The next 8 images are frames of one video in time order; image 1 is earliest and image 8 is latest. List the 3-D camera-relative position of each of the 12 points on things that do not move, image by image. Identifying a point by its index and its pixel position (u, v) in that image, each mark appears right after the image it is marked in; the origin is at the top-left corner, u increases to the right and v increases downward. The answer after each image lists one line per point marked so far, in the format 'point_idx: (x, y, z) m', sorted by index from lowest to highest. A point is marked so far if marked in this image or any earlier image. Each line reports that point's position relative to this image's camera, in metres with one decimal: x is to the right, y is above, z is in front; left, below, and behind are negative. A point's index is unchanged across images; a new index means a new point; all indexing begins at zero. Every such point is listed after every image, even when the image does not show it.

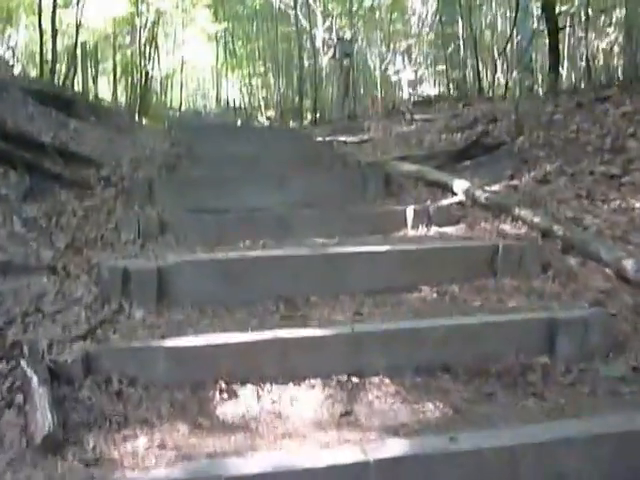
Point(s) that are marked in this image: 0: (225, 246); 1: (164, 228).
0: (-0.4, 0.0, +3.8) m
1: (-0.7, +0.1, +3.9) m
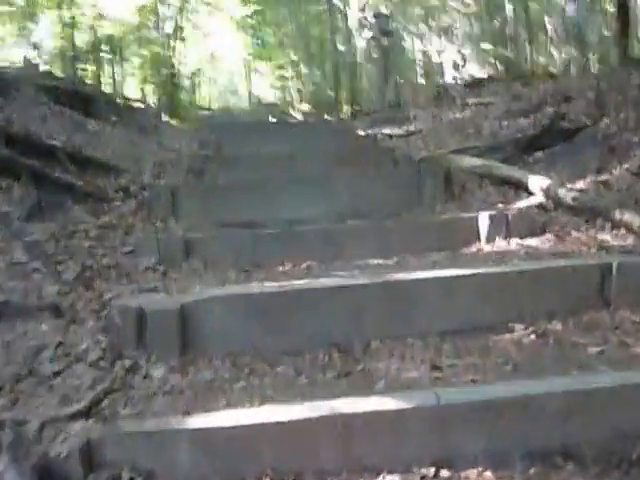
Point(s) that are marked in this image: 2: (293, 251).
0: (-0.2, -0.1, +3.2) m
1: (-0.5, 0.0, +3.3) m
2: (-0.1, 0.0, +3.3) m
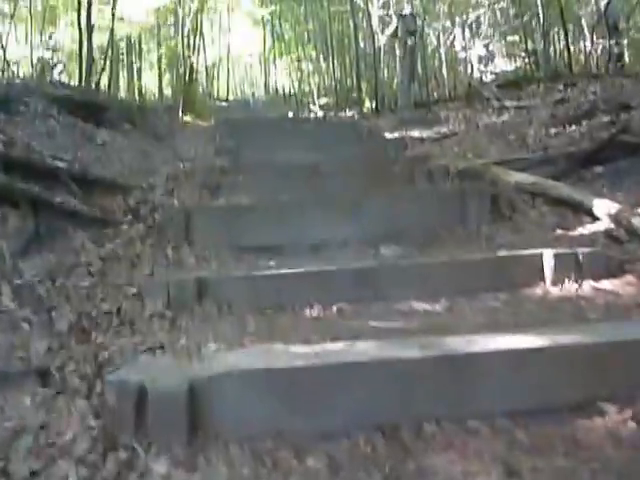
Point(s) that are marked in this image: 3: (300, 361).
0: (-0.1, -0.2, +2.8) m
1: (-0.4, -0.2, +2.9) m
2: (0.0, -0.2, +2.9) m
3: (0.0, -0.3, +2.0) m
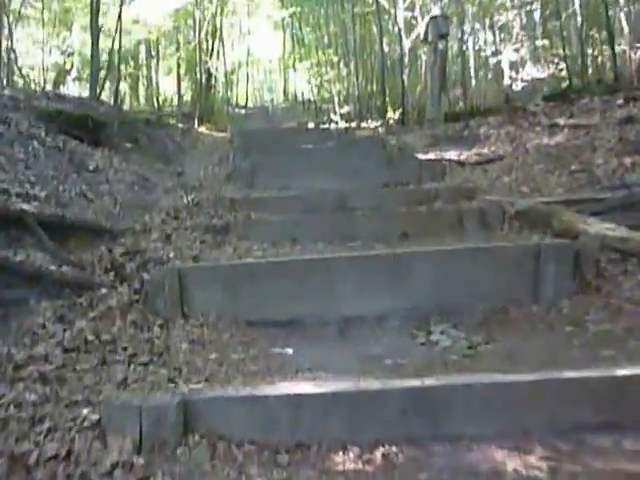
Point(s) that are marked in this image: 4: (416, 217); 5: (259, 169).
0: (0.0, -0.5, +1.9) m
1: (-0.3, -0.4, +2.0) m
2: (+0.1, -0.4, +2.0) m
3: (0.0, -0.5, +1.2) m
4: (+0.5, +0.1, +4.2) m
5: (-0.4, +0.5, +6.5) m
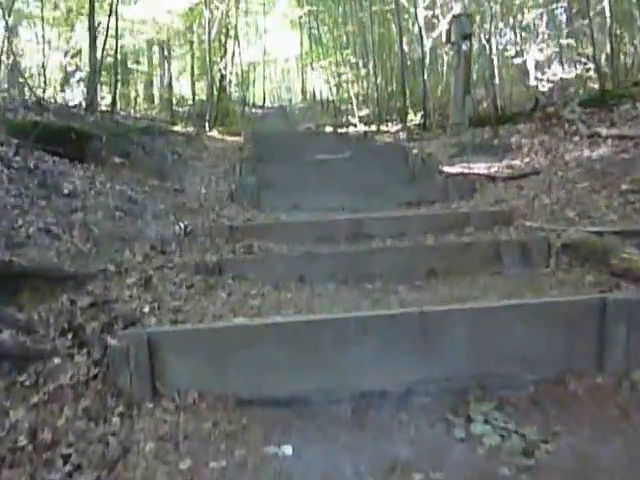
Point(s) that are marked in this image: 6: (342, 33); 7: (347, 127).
0: (0.0, -0.7, +1.3) m
1: (-0.3, -0.6, +1.4) m
2: (+0.1, -0.6, +1.4) m
3: (0.0, -0.7, +0.5) m
4: (+0.5, 0.0, +3.5) m
5: (-0.3, +0.4, +5.8) m
6: (+0.3, +3.1, +13.0) m
7: (+0.4, +1.5, +11.5) m
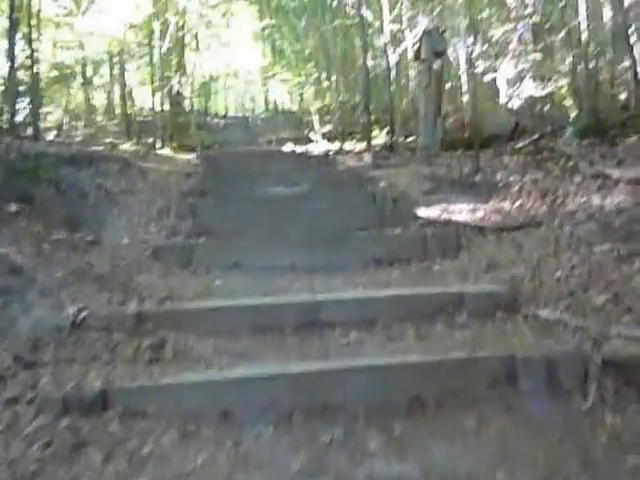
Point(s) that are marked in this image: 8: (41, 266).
0: (-0.1, -0.9, +0.1) m
1: (-0.4, -0.9, +0.3) m
2: (0.0, -0.9, +0.3) m
3: (-0.1, -1.0, -0.6) m
4: (+0.3, -0.4, +2.5) m
5: (-0.6, 0.0, +4.7) m
6: (-0.2, +2.7, +11.9) m
7: (-0.1, +1.1, +10.5) m
8: (-1.2, -0.1, +3.6) m
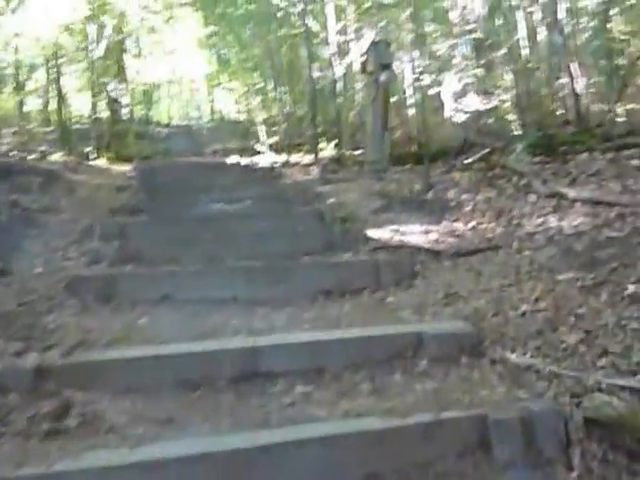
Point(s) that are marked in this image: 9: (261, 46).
0: (-0.1, -1.0, -0.3) m
1: (-0.4, -1.0, -0.2) m
2: (0.0, -1.0, -0.2) m
3: (0.0, -1.0, -1.0) m
4: (+0.2, -0.5, +2.0) m
5: (-0.9, -0.1, +4.2) m
6: (-0.9, +2.4, +11.5) m
7: (-0.8, +0.9, +10.0) m
8: (-1.4, -0.2, +3.1) m
9: (-0.7, +2.4, +11.0) m
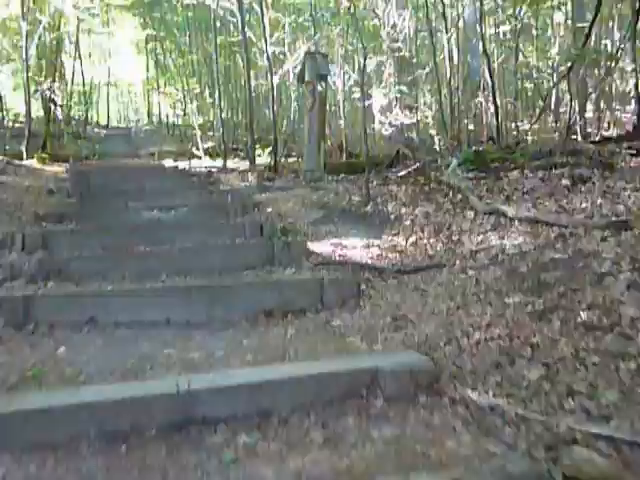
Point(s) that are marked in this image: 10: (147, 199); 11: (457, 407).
0: (0.0, -1.1, -0.7) m
1: (-0.3, -1.0, -0.6) m
2: (0.0, -1.0, -0.5) m
3: (+0.1, -1.1, -1.4) m
4: (+0.1, -0.6, +1.7) m
5: (-1.1, -0.2, +3.8) m
6: (-1.7, +2.3, +11.1) m
7: (-1.4, +0.8, +9.6) m
8: (-1.5, -0.3, +2.6) m
9: (-1.4, +2.3, +10.6) m
10: (-1.1, +0.2, +5.4) m
11: (+0.5, -0.5, +2.8) m
